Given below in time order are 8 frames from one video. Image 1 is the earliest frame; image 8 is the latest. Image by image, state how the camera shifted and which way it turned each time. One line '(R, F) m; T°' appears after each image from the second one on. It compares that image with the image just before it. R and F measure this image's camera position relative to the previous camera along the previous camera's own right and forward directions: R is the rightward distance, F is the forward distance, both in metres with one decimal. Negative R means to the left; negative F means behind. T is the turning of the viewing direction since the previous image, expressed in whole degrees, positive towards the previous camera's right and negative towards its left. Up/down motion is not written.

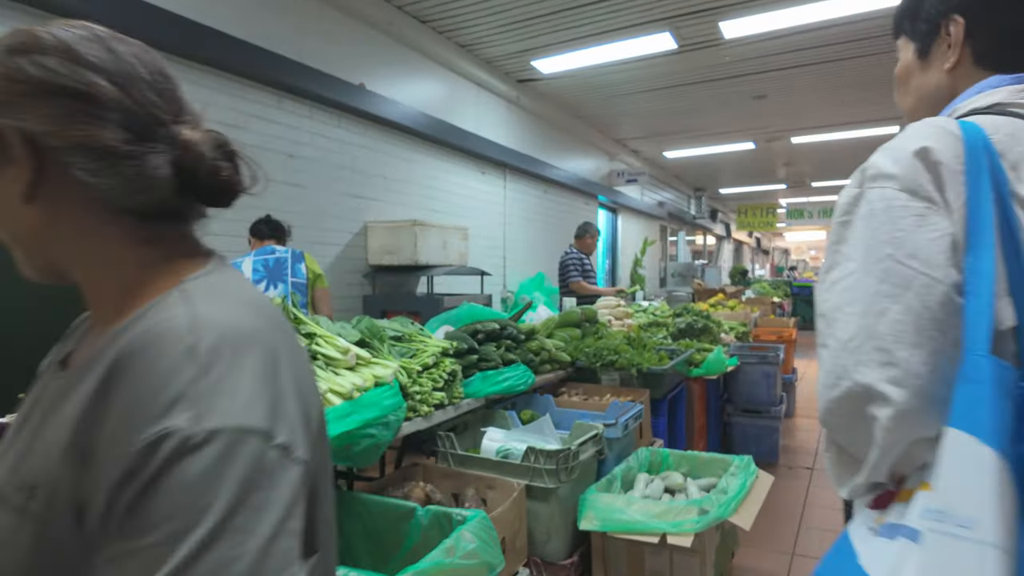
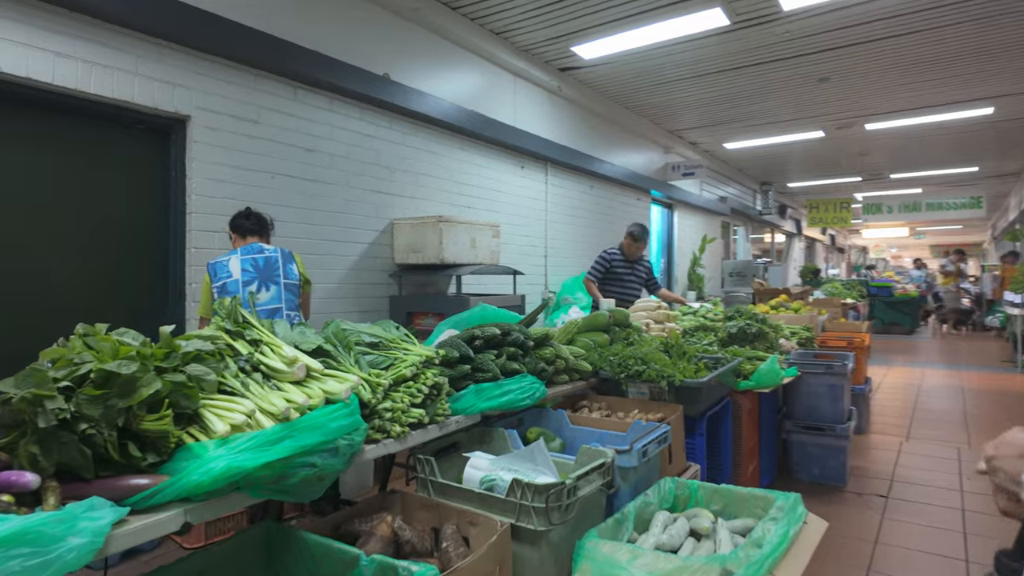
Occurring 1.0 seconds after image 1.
(+0.2, +0.4) m; -6°
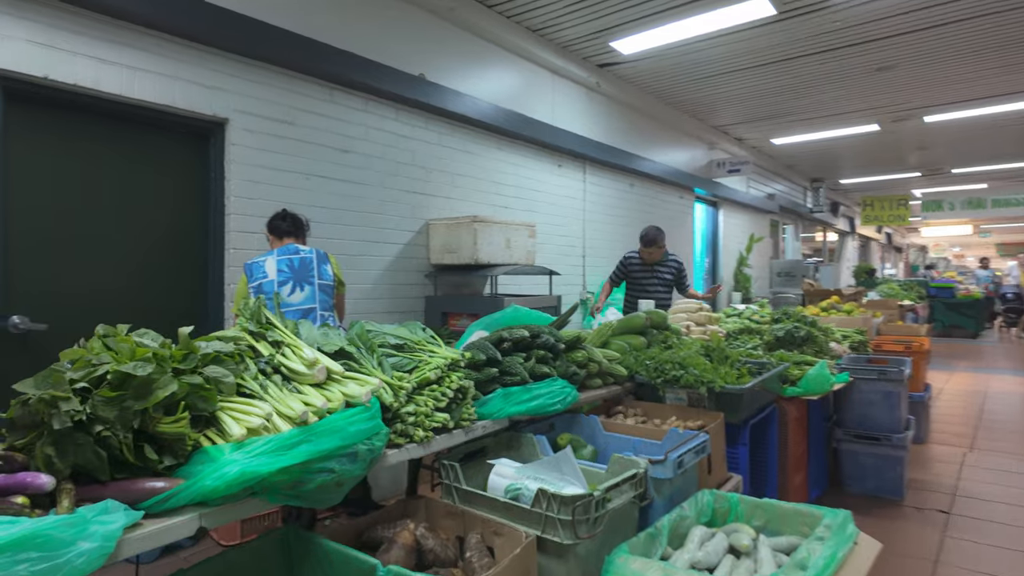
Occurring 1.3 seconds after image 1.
(0.0, +0.1) m; -4°
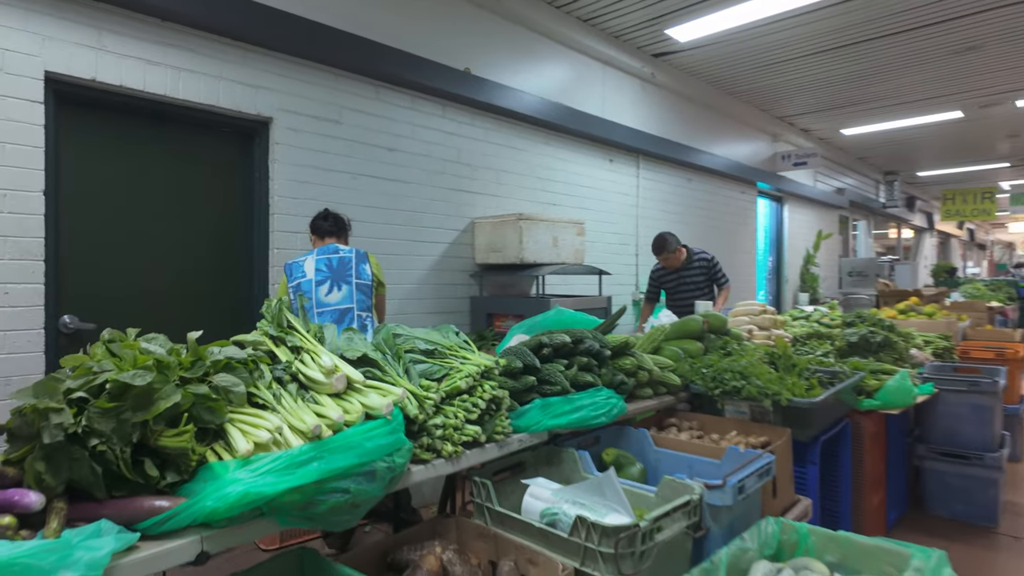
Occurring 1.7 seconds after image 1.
(0.0, +0.2) m; -5°
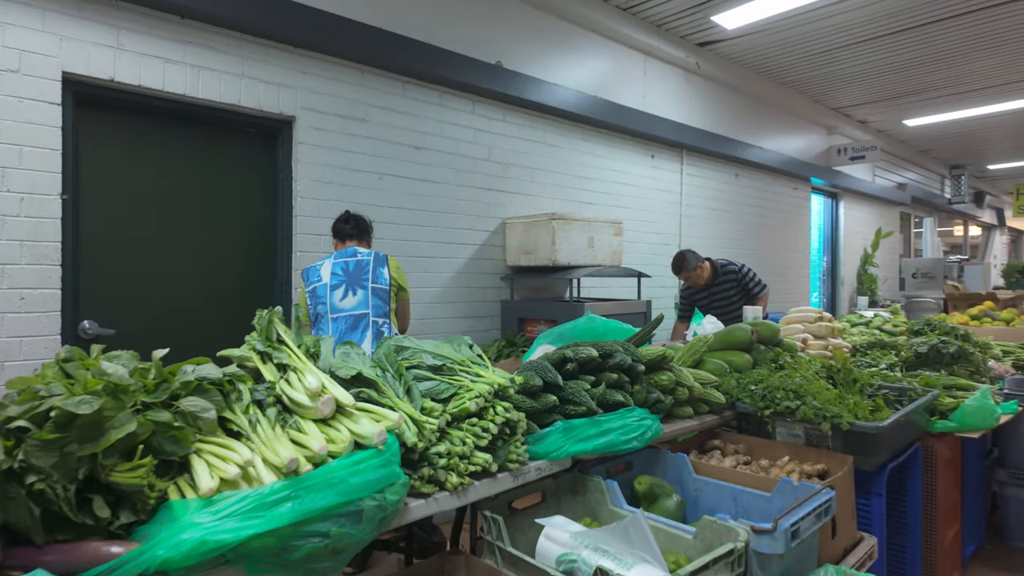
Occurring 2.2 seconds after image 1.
(+0.1, +0.2) m; -4°
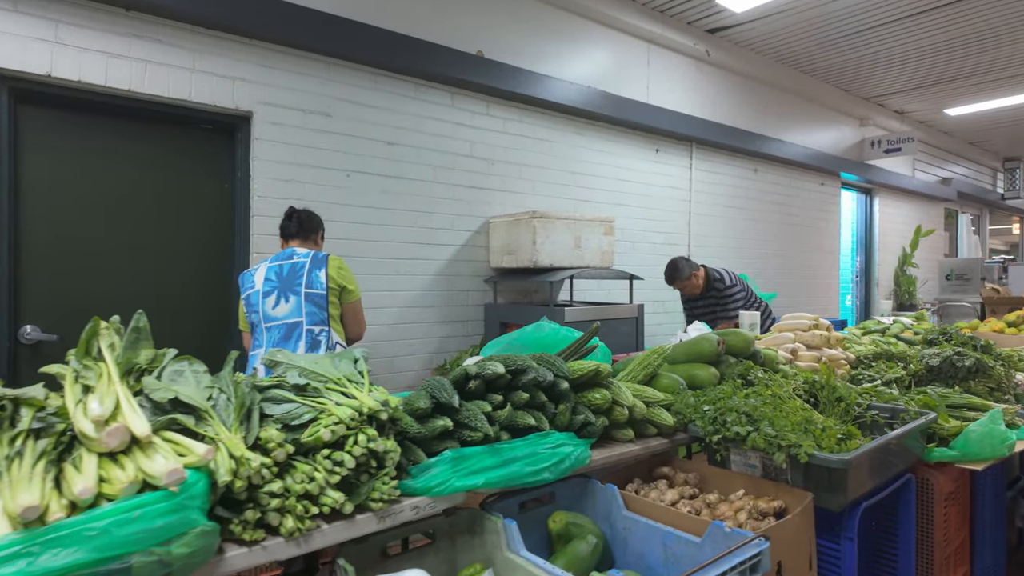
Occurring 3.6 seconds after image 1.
(+0.4, +0.3) m; -4°
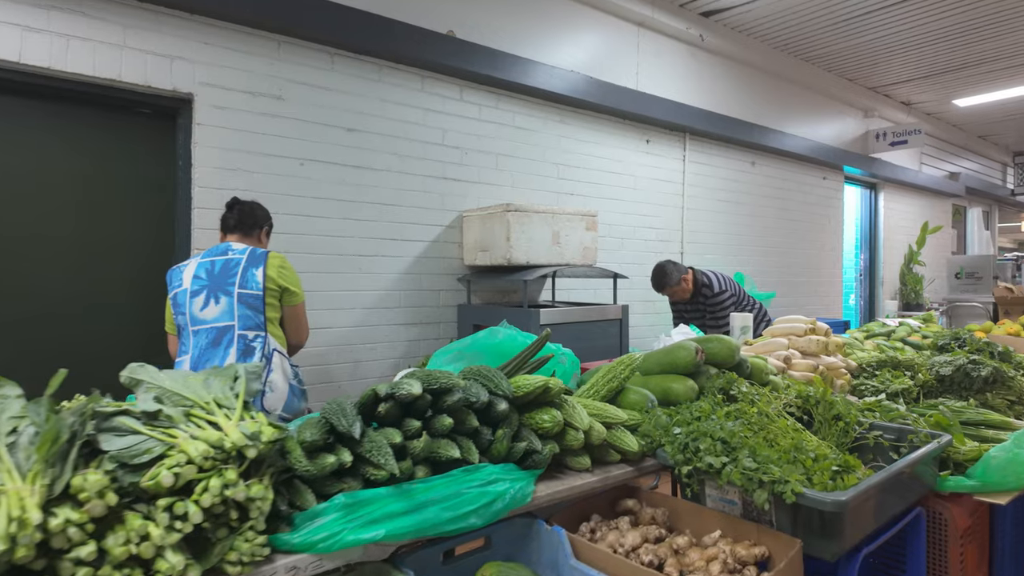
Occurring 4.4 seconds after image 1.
(+0.2, +0.3) m; 0°
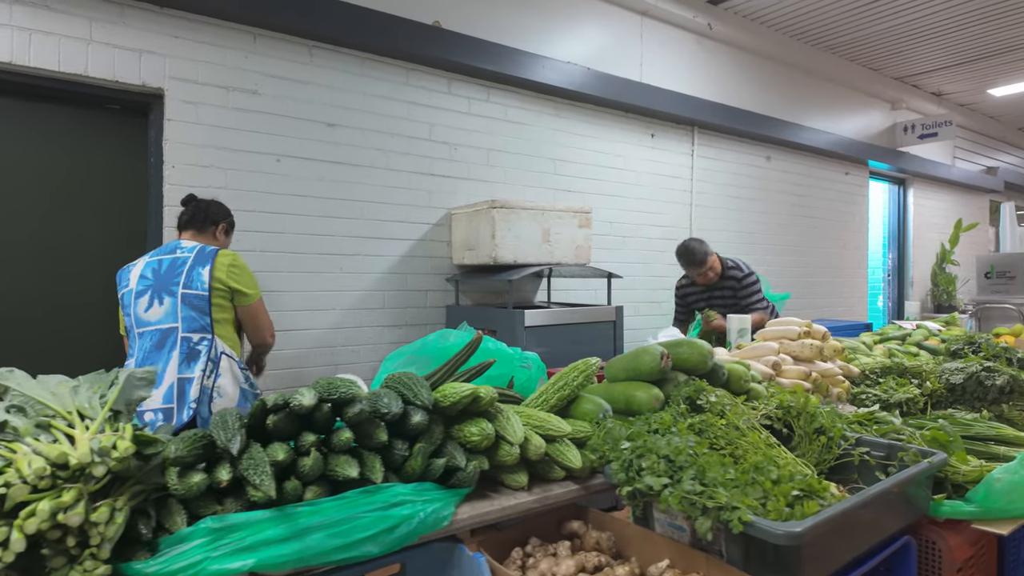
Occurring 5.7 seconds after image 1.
(+0.3, +0.2) m; -3°
